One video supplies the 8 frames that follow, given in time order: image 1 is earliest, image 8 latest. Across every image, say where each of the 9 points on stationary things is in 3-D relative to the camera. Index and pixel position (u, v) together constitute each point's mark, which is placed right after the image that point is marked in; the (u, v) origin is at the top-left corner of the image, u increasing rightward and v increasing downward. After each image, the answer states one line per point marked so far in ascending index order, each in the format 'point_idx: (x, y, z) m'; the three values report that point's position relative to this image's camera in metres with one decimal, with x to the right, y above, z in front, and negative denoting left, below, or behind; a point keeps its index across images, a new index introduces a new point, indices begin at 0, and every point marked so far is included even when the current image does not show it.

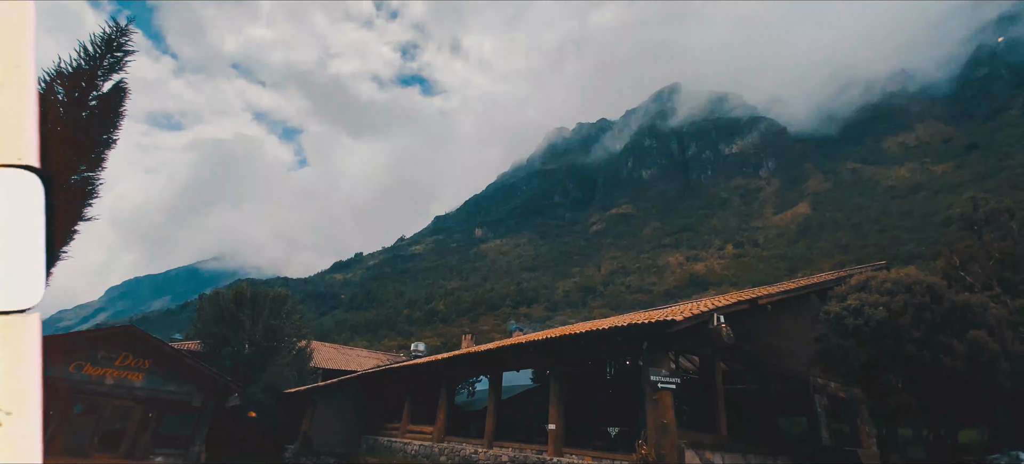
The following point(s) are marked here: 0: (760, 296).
0: (+6.0, -1.5, +11.2) m
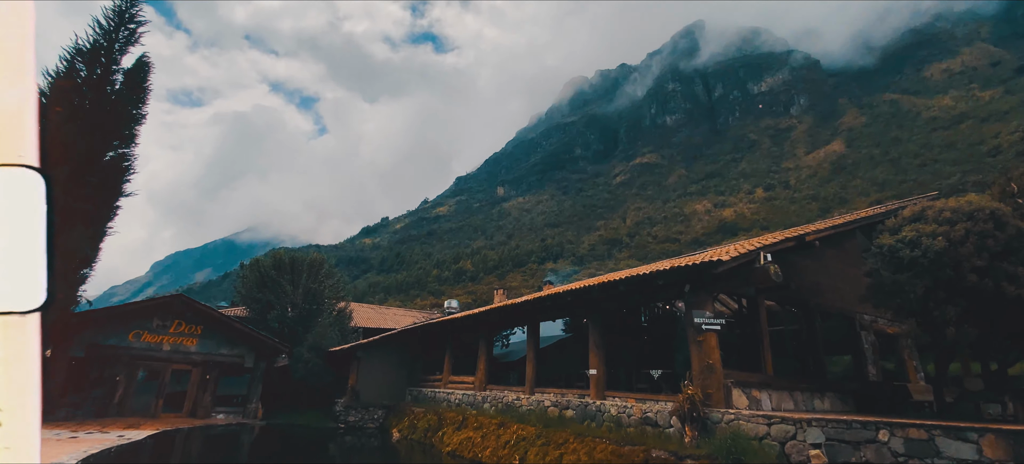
0: (+6.9, 0.0, +10.8) m
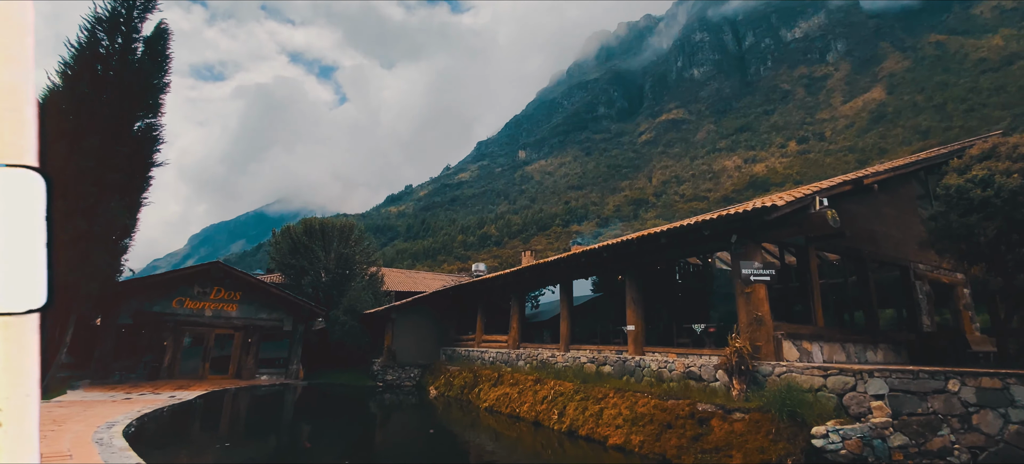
0: (+7.6, +1.2, +10.0) m
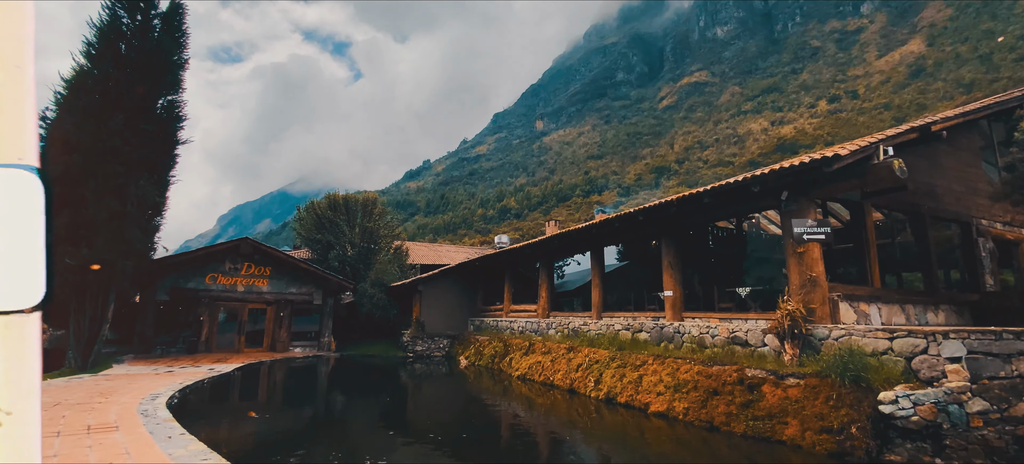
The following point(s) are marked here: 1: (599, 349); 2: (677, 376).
0: (+8.2, +2.2, +9.2) m
1: (+2.2, -3.0, +11.8) m
2: (+3.2, -2.8, +9.1) m
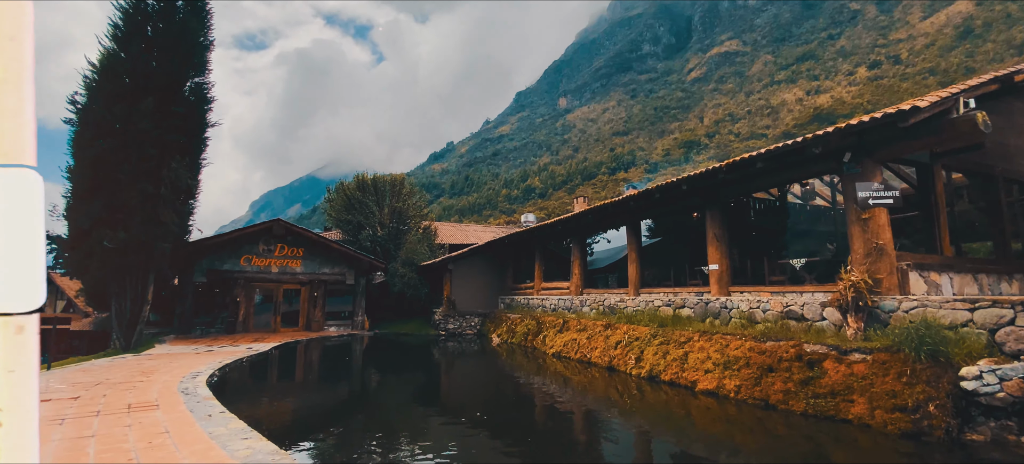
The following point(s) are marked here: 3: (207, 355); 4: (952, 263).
0: (+8.8, +2.8, +8.2) m
1: (+3.1, -2.3, +11.4) m
2: (+4.0, -2.2, +8.7) m
3: (-8.3, -3.4, +12.8) m
4: (+7.7, -0.5, +8.2) m
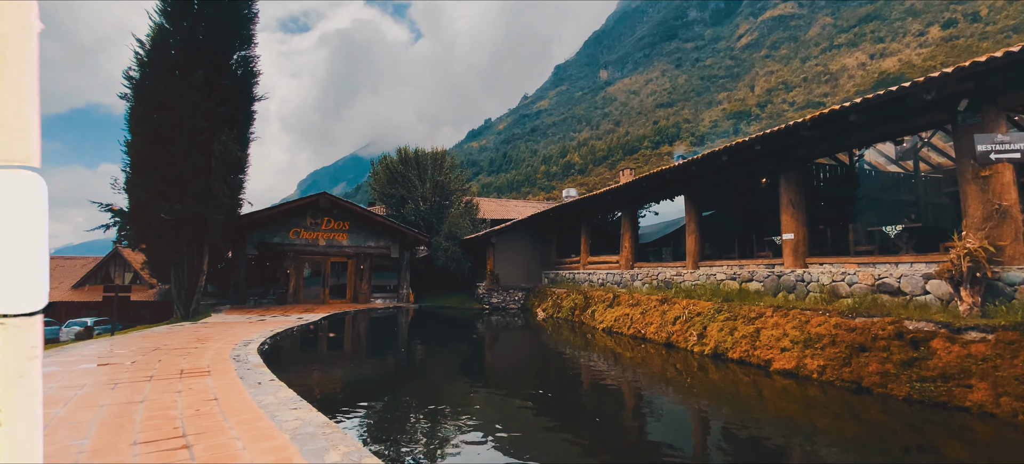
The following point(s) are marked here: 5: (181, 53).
0: (+9.7, +3.4, +6.7) m
1: (+4.3, -1.5, +10.6) m
2: (+4.9, -1.6, +7.8) m
3: (-7.0, -2.6, +13.0) m
4: (+8.6, 0.0, +6.9) m
5: (-10.3, +5.6, +14.6) m
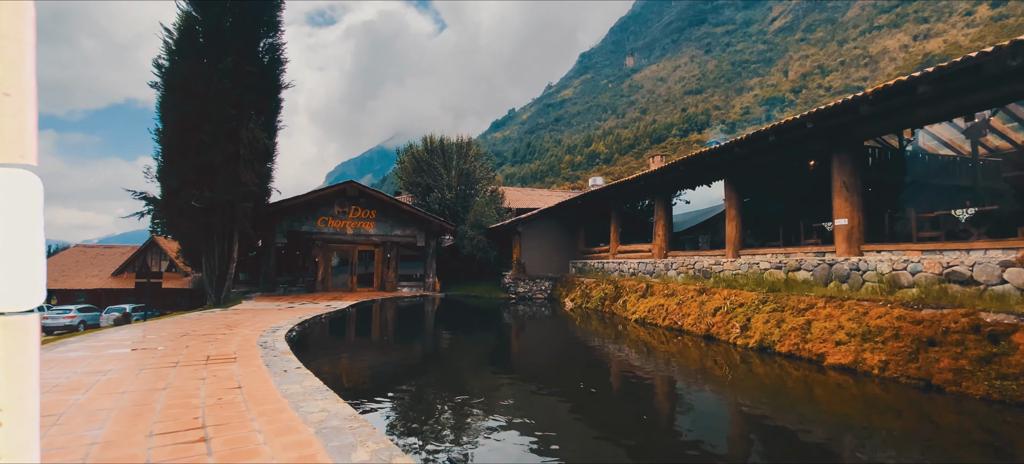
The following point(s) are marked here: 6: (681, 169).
0: (+10.2, +3.6, +5.8) m
1: (+4.9, -1.2, +10.0) m
2: (+5.4, -1.4, +7.2) m
3: (-6.2, -2.2, +13.0) m
4: (+9.1, +0.3, +6.1) m
5: (-9.5, +6.0, +14.6) m
6: (+4.7, +1.8, +12.8) m
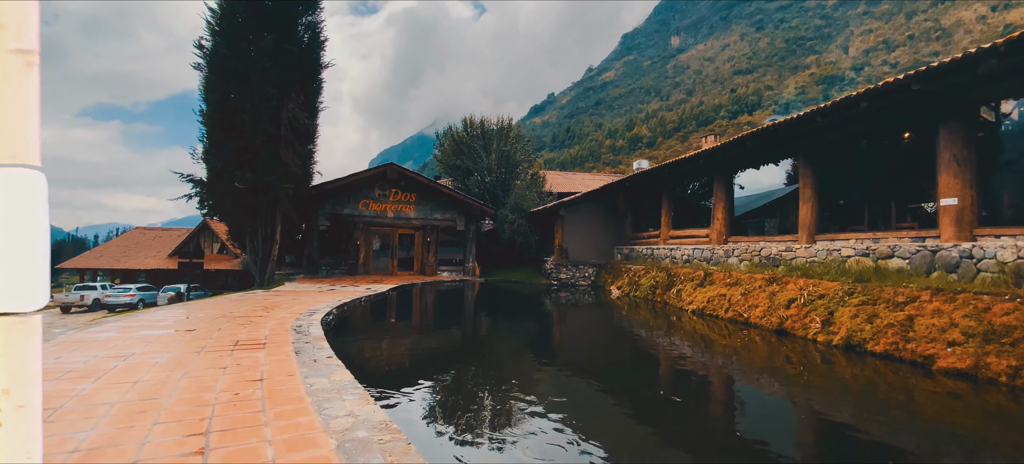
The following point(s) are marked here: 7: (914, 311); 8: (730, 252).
0: (+10.7, +3.8, +4.1) m
1: (+5.9, -0.9, +8.9) m
2: (+6.1, -1.1, +6.0) m
3: (-5.0, -1.7, +12.8) m
4: (+9.7, +0.5, +4.6) m
5: (-8.1, +6.6, +14.4) m
6: (+5.8, +2.2, +11.6) m
7: (+5.9, -1.2, +6.9) m
8: (+5.9, -0.5, +12.6) m
